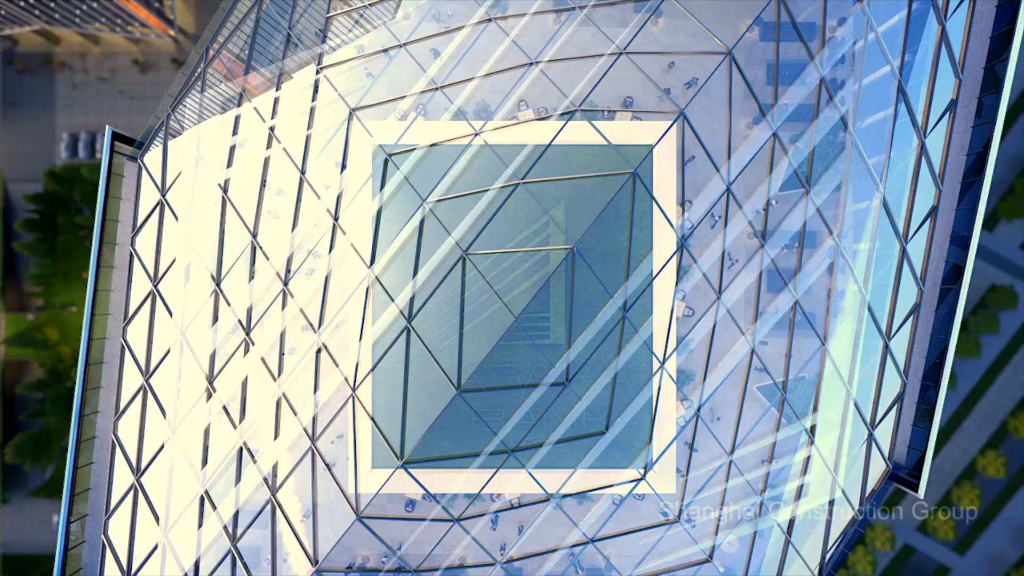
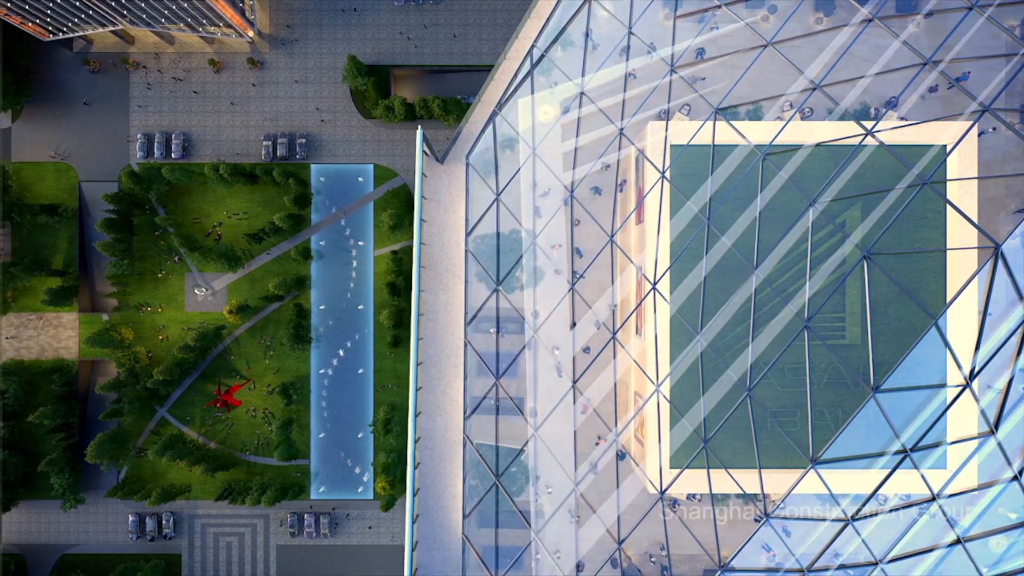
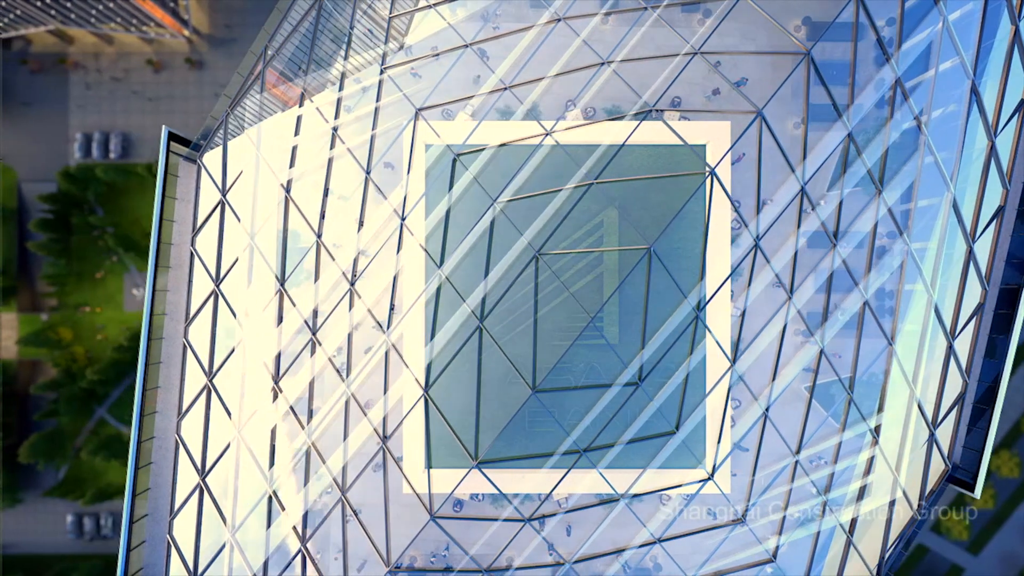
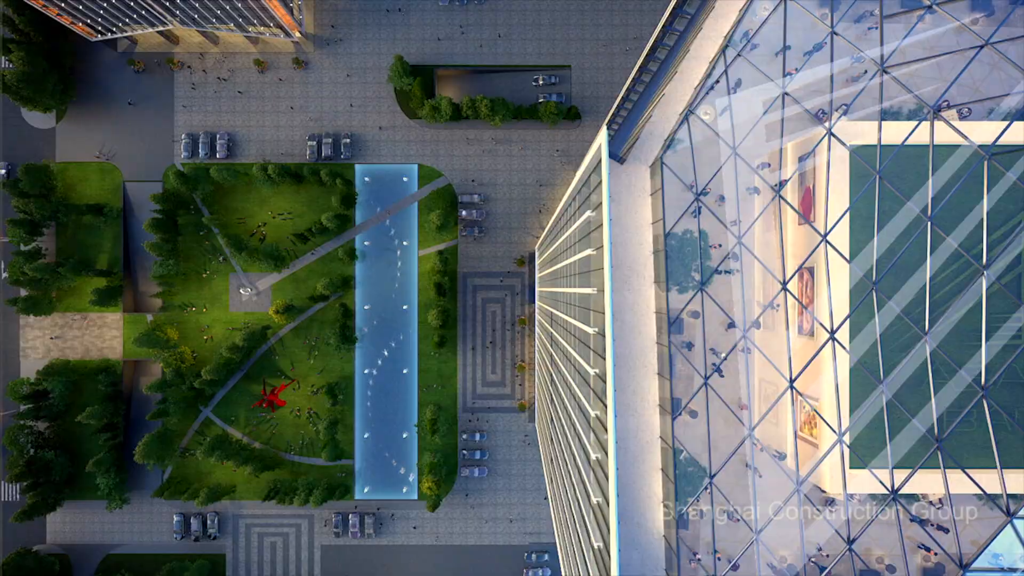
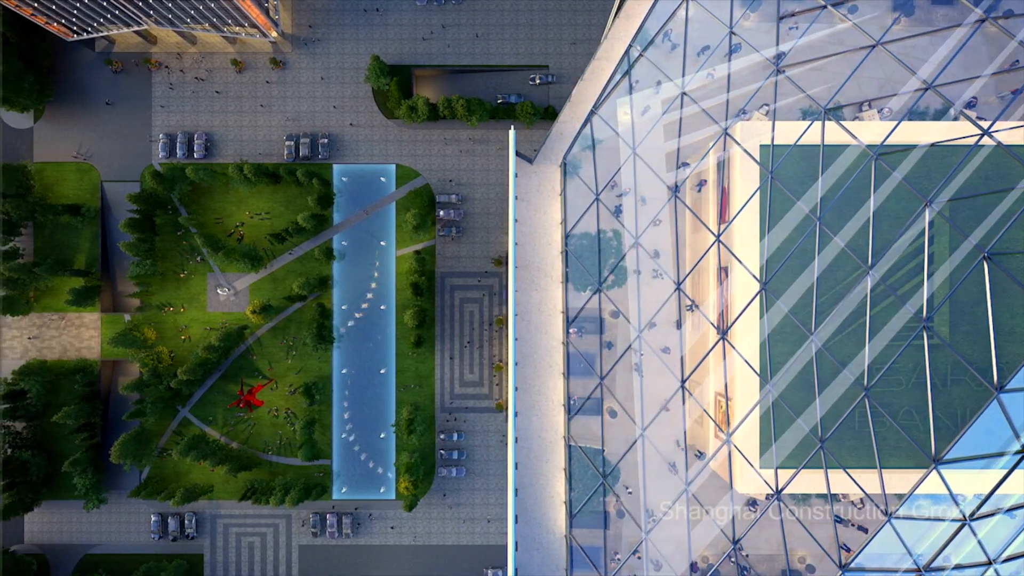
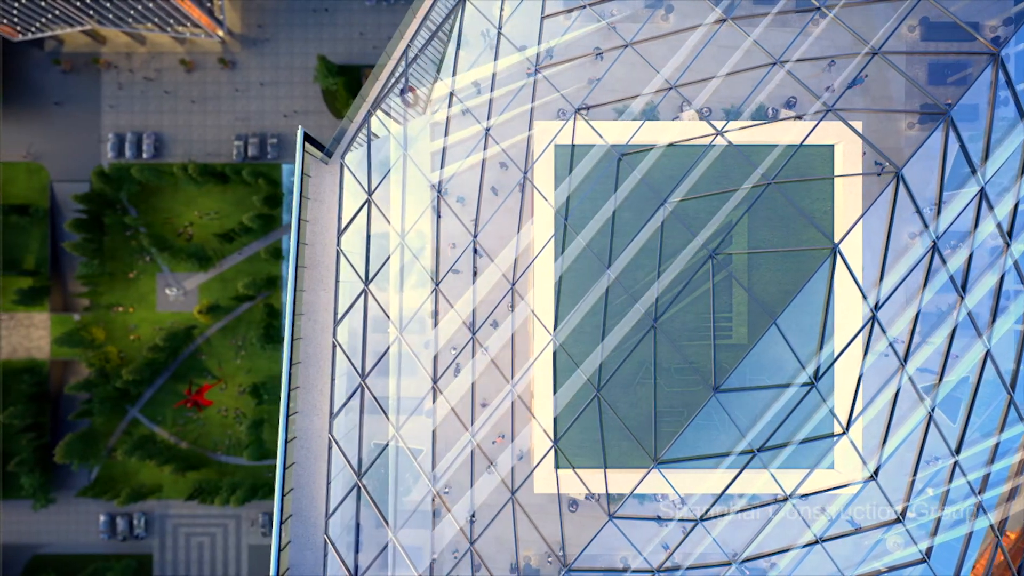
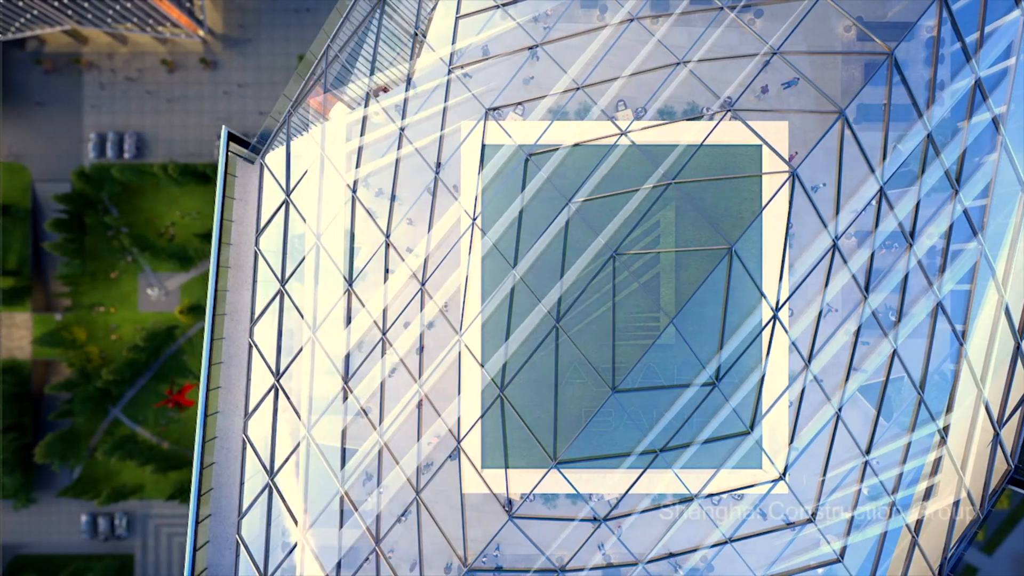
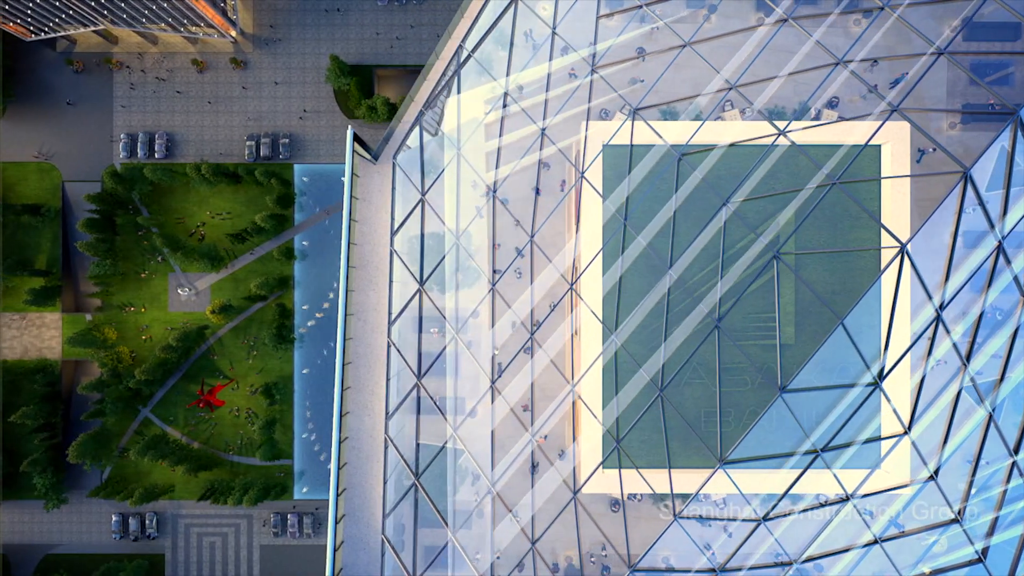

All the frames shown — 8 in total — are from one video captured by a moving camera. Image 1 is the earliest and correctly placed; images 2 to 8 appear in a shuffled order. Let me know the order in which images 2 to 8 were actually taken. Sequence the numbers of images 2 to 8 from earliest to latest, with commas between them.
3, 7, 6, 8, 2, 5, 4
